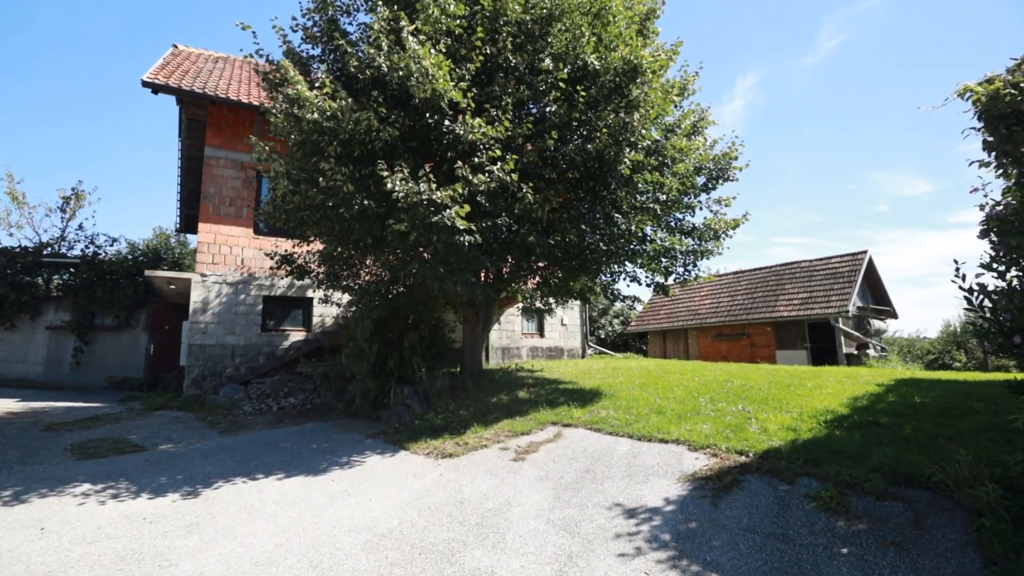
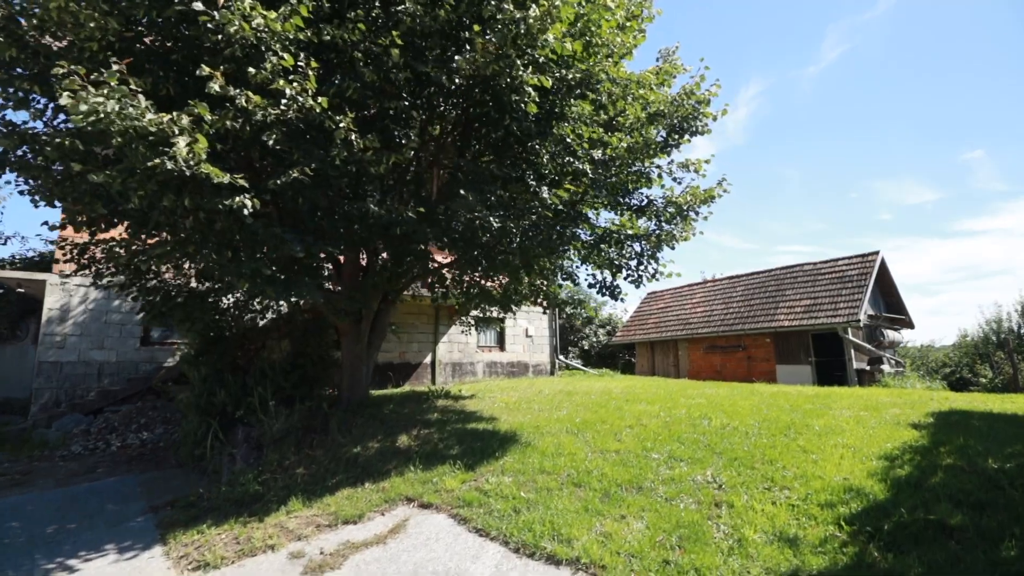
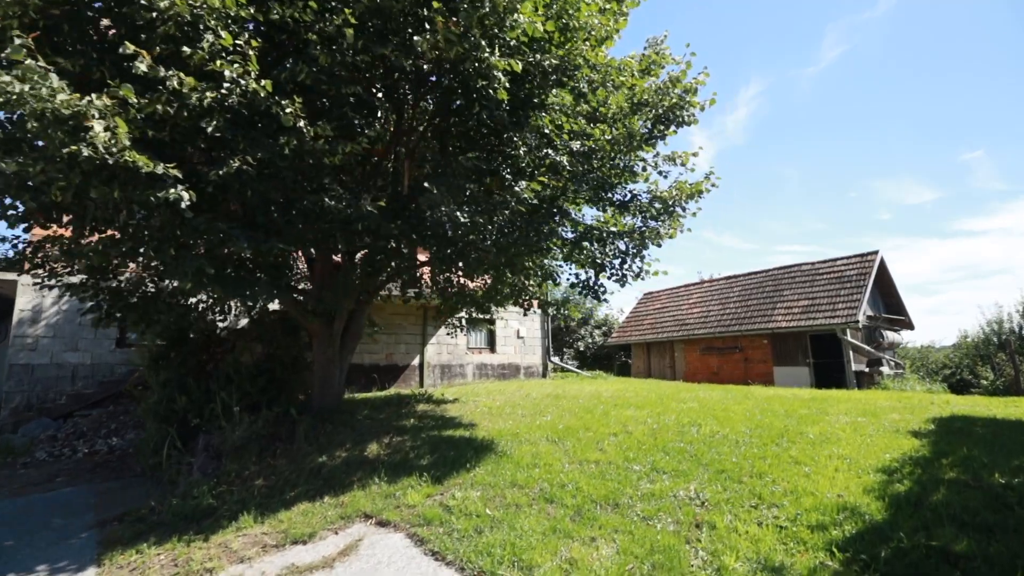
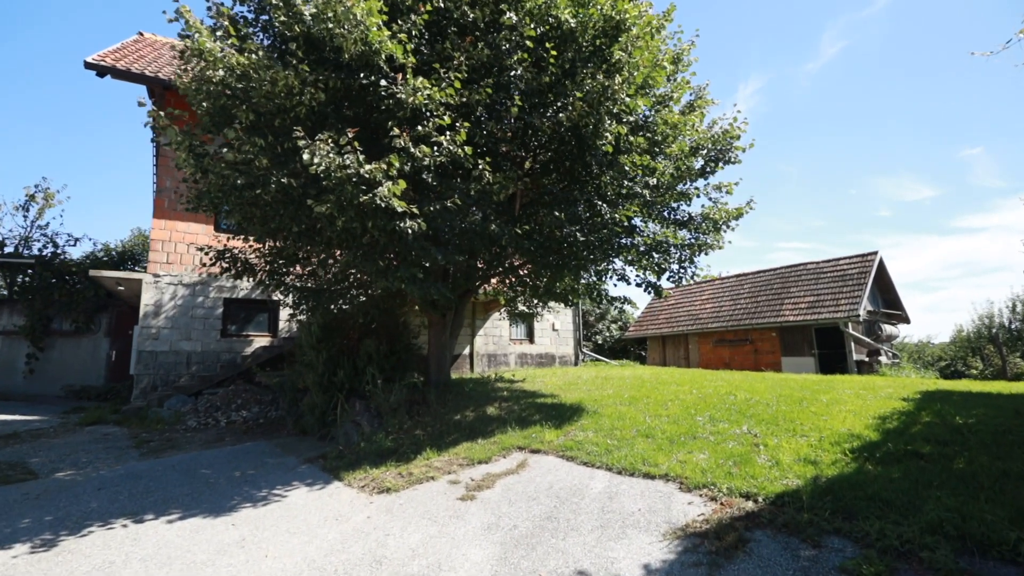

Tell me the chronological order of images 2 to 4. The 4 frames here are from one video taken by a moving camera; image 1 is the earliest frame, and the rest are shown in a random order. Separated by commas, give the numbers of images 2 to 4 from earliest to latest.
4, 2, 3
